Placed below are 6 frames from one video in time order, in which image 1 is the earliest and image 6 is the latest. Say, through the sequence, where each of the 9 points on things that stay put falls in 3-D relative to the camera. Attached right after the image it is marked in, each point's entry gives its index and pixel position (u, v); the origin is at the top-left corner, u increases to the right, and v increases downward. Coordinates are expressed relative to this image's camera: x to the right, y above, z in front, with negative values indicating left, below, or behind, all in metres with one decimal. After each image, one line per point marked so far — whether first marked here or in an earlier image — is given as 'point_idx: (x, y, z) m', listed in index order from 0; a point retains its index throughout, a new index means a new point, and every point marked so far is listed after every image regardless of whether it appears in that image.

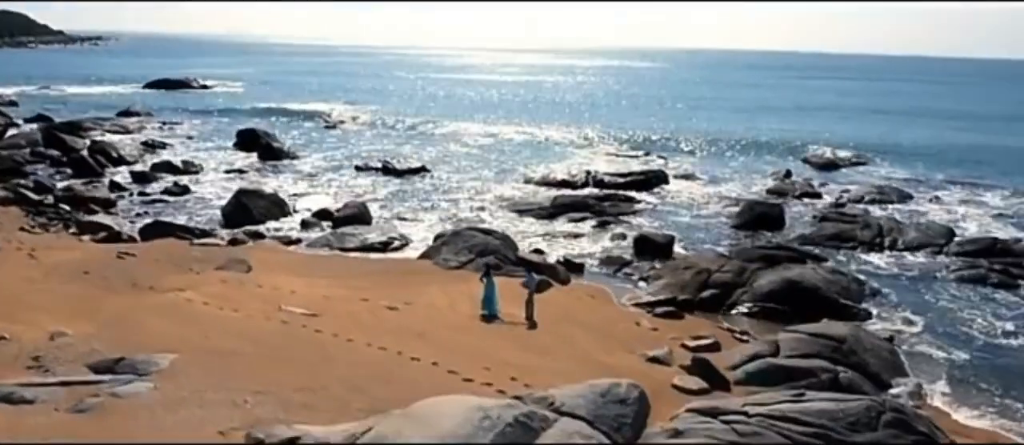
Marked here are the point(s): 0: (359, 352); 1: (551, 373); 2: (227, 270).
0: (-2.6, -2.4, +14.3) m
1: (+0.8, -2.7, +14.3) m
2: (-7.0, -1.2, +19.7) m
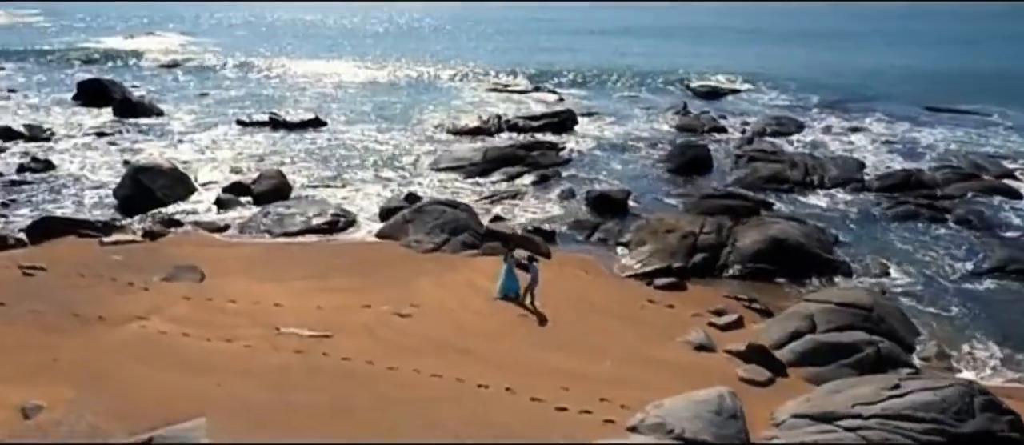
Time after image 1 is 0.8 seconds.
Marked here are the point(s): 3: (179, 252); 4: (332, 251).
0: (-1.4, -2.6, +12.6) m
1: (+1.9, -2.7, +13.4) m
2: (-6.9, -1.2, +16.7) m
3: (-7.9, -0.7, +19.1) m
4: (-4.4, -0.7, +19.7) m
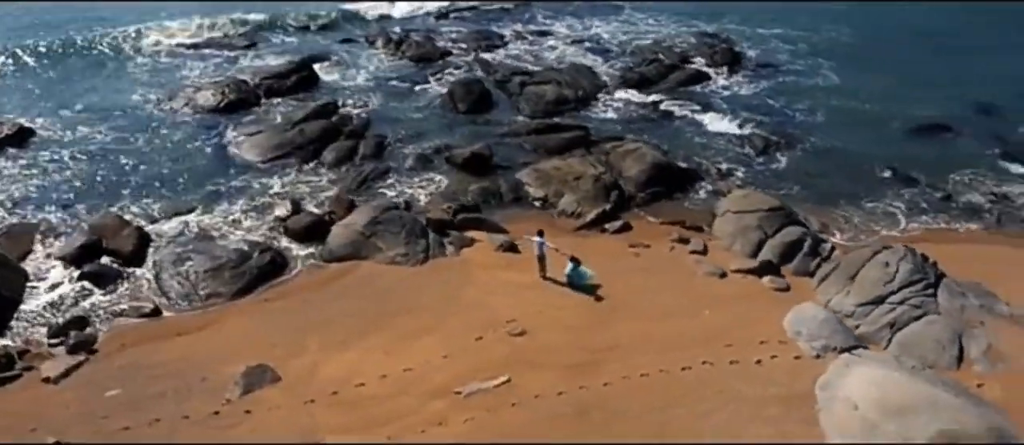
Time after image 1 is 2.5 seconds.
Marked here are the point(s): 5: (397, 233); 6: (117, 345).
0: (+2.5, -3.1, +14.5) m
1: (+4.7, -2.1, +16.9) m
2: (-4.5, -3.0, +14.6) m
3: (-6.8, -2.6, +15.9) m
4: (-4.3, -1.6, +18.3) m
5: (-2.9, -0.3, +19.9) m
6: (-8.1, -2.5, +16.4) m
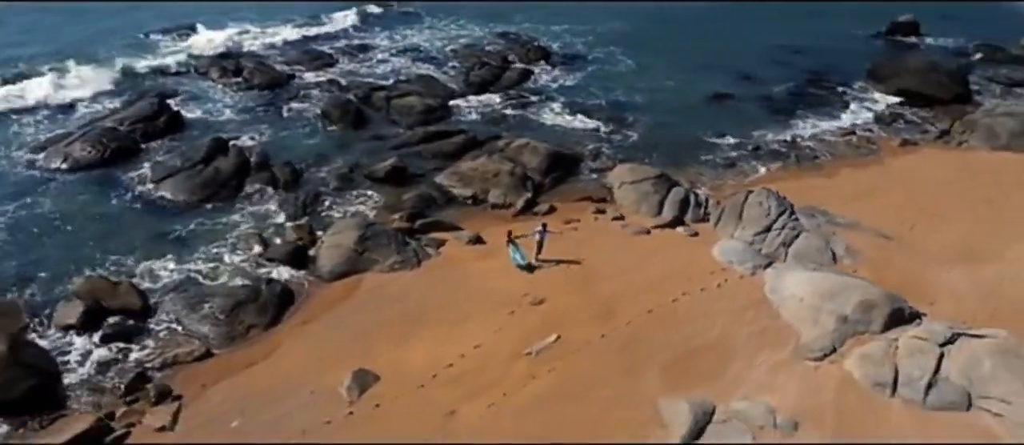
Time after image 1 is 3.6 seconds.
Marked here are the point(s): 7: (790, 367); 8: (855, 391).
0: (+3.6, -2.4, +19.4) m
1: (+4.7, -1.1, +22.4) m
2: (-3.0, -3.5, +17.3) m
3: (-5.6, -3.6, +17.7) m
4: (-4.3, -2.2, +20.8) m
5: (-3.6, -0.6, +22.6) m
6: (-7.0, -3.7, +17.8) m
7: (+6.1, -3.2, +17.5) m
8: (+7.1, -3.5, +16.6) m
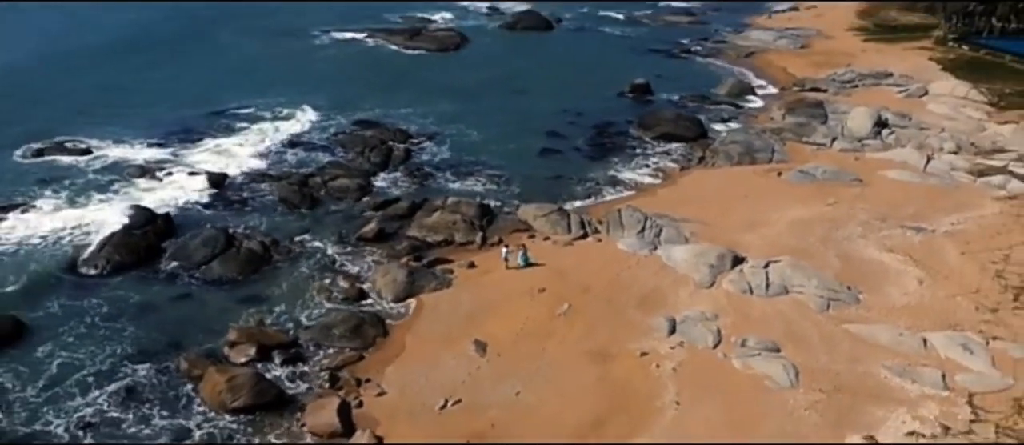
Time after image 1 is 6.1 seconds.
0: (+4.4, -2.6, +32.8) m
1: (+4.2, -1.5, +36.1) m
2: (-0.9, -4.4, +28.5) m
3: (-3.5, -4.9, +28.1) m
4: (-3.4, -3.6, +31.4) m
5: (-3.7, -2.2, +33.5) m
6: (-4.8, -5.2, +27.6) m
7: (+7.4, -2.8, +31.8) m
8: (+8.7, -2.9, +31.4) m
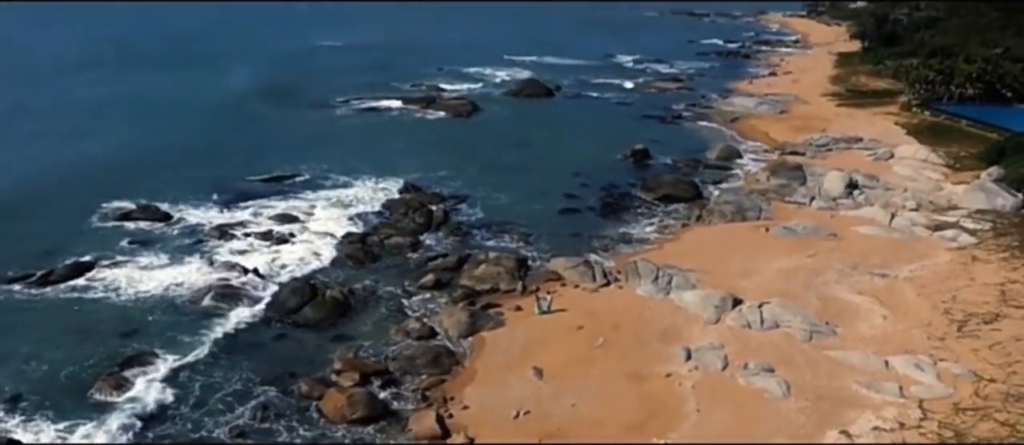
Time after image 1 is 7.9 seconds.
0: (+6.5, -5.1, +40.4) m
1: (+6.3, -4.2, +43.7) m
2: (+1.4, -6.7, +35.9) m
3: (-1.2, -7.2, +35.4) m
4: (-1.2, -6.1, +38.8) m
5: (-1.6, -4.8, +40.9) m
6: (-2.4, -7.5, +34.9) m
7: (+9.6, -5.2, +39.5) m
8: (+10.9, -5.3, +39.0) m
